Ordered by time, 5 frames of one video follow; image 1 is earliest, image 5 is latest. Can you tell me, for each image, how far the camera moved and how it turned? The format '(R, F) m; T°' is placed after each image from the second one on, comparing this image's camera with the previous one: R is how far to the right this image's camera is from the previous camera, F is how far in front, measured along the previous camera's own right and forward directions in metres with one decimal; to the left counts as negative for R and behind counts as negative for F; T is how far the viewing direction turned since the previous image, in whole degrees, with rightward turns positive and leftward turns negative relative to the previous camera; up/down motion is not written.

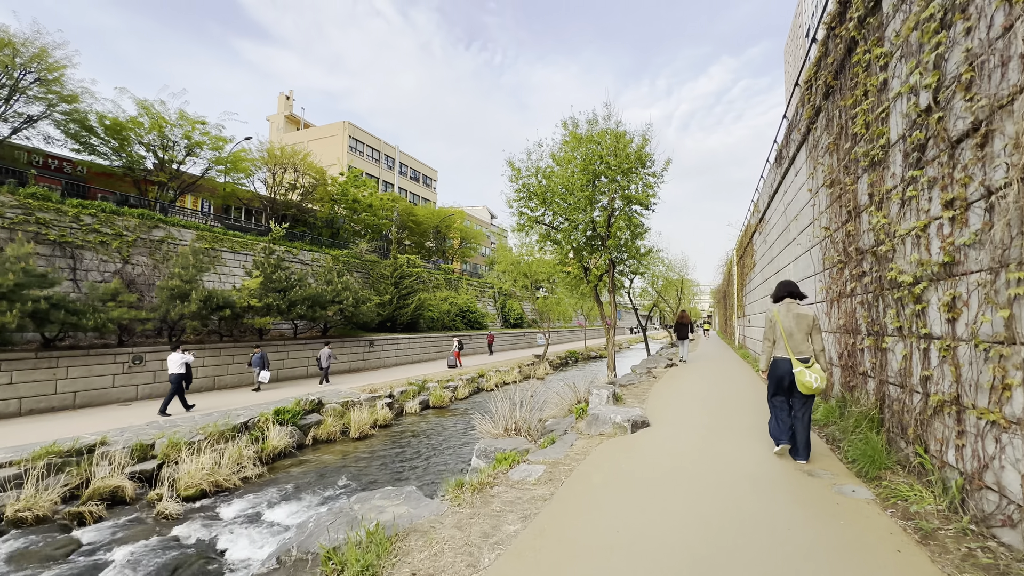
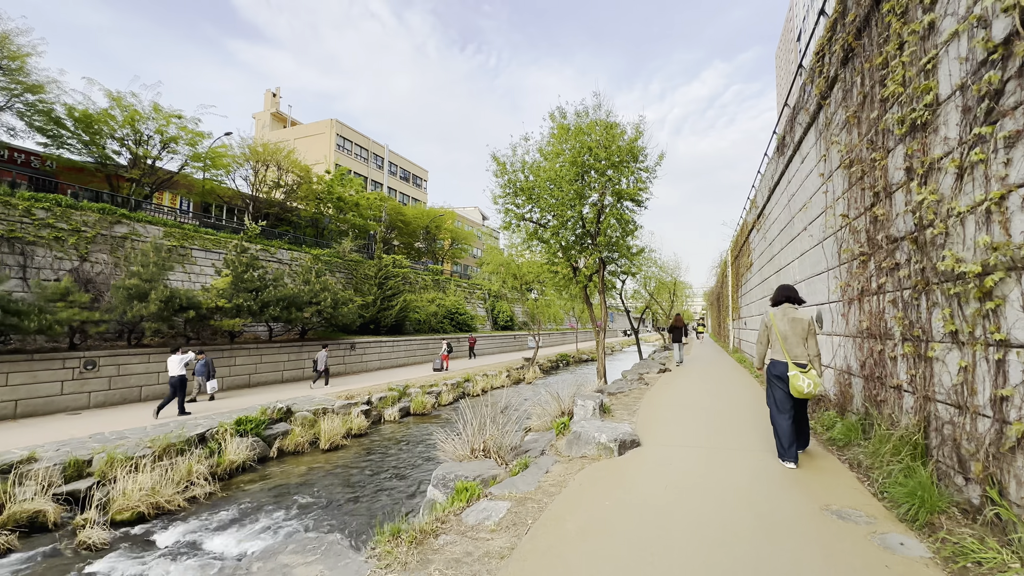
(+0.2, +0.6) m; +1°
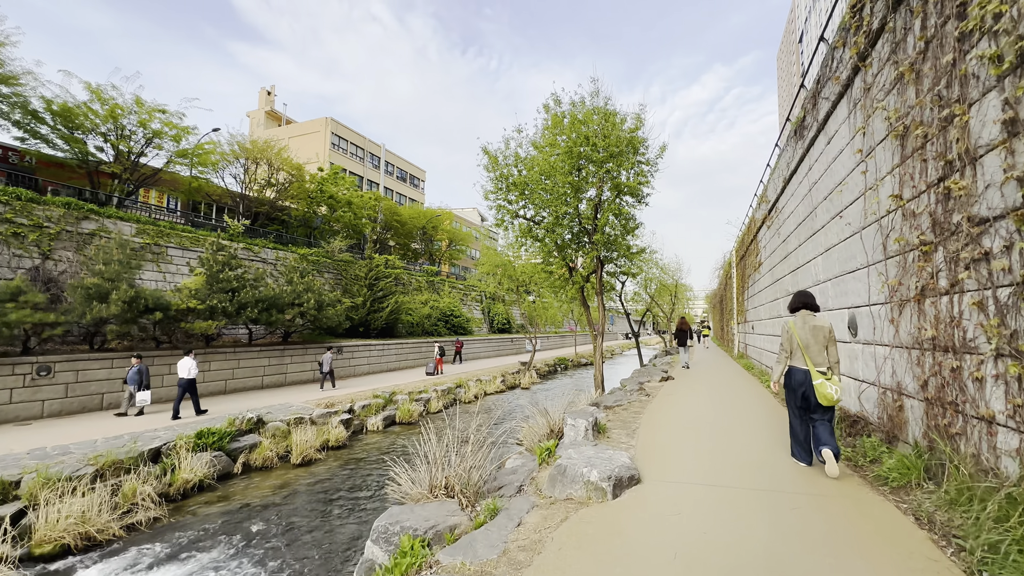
(+0.2, +0.7) m; 0°
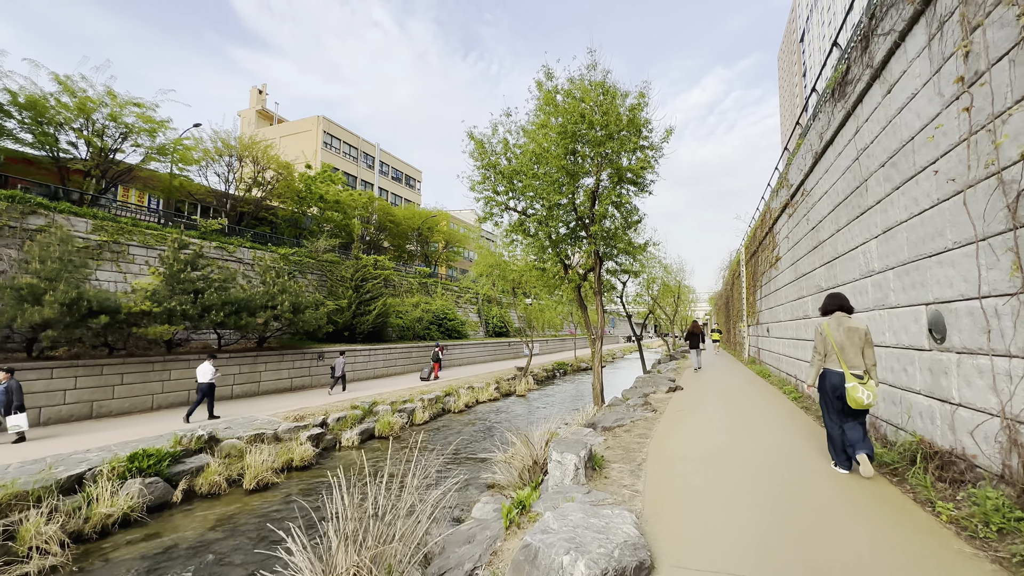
(+0.3, +1.0) m; 0°
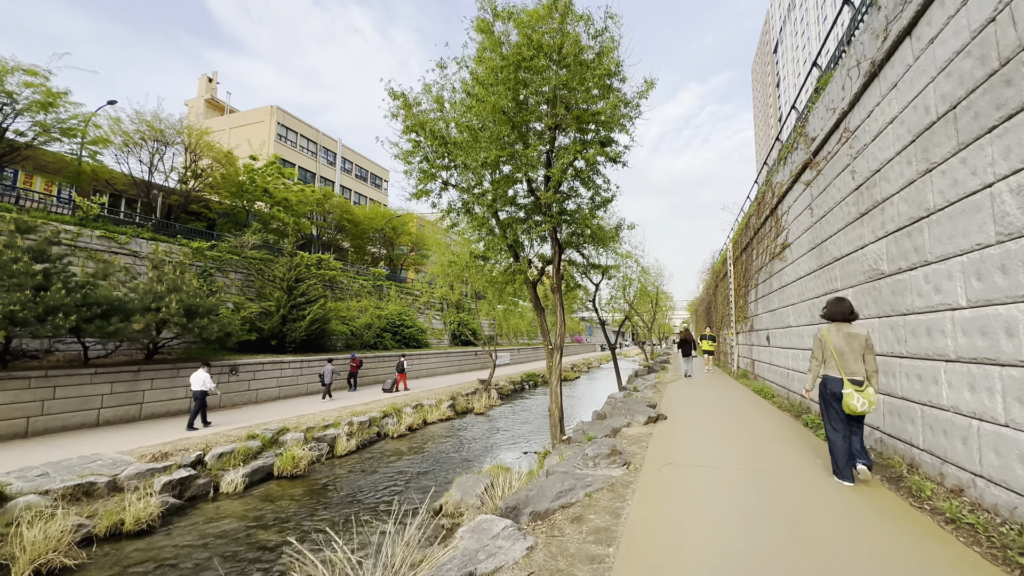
(+0.7, +2.1) m; +3°
